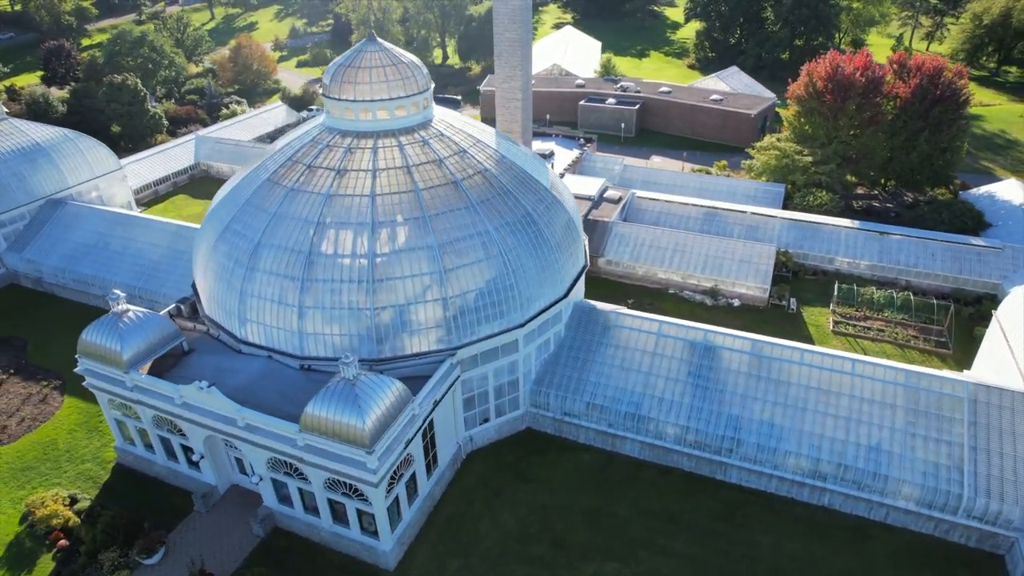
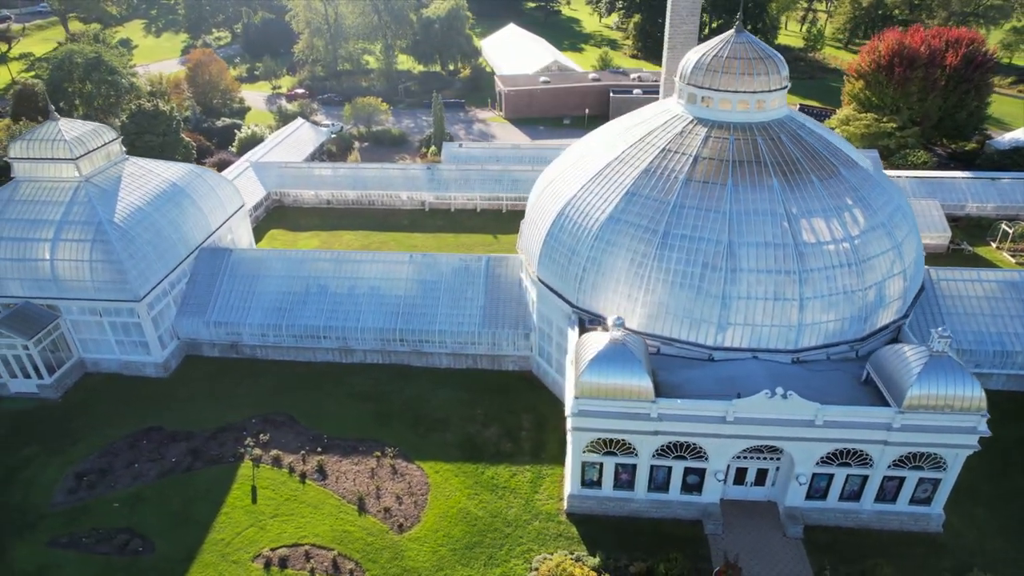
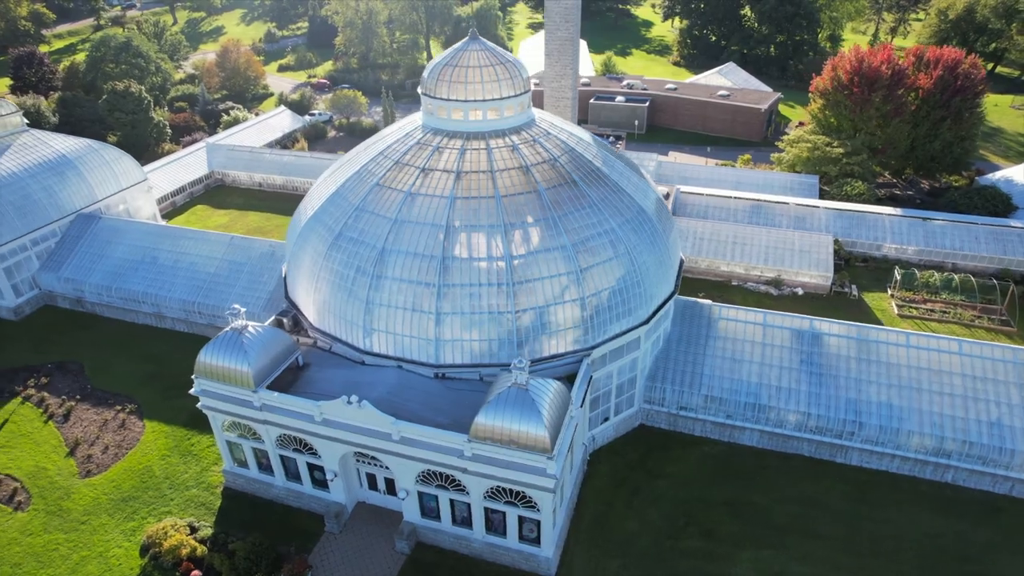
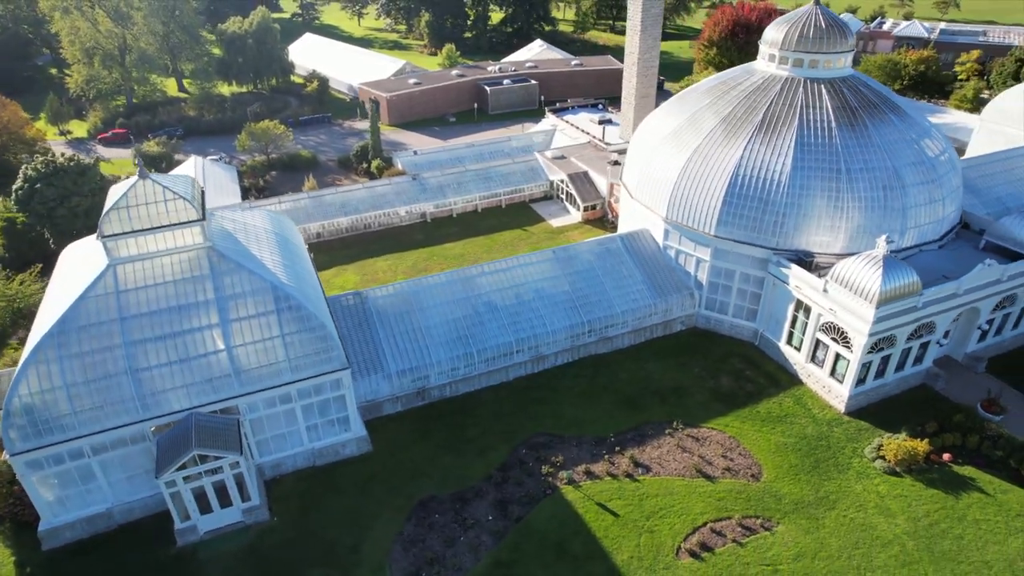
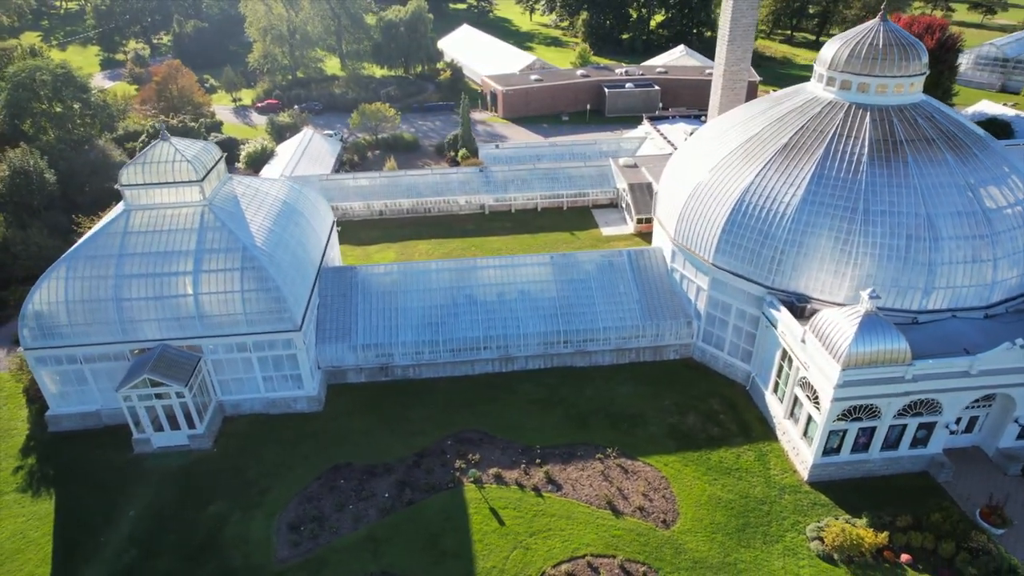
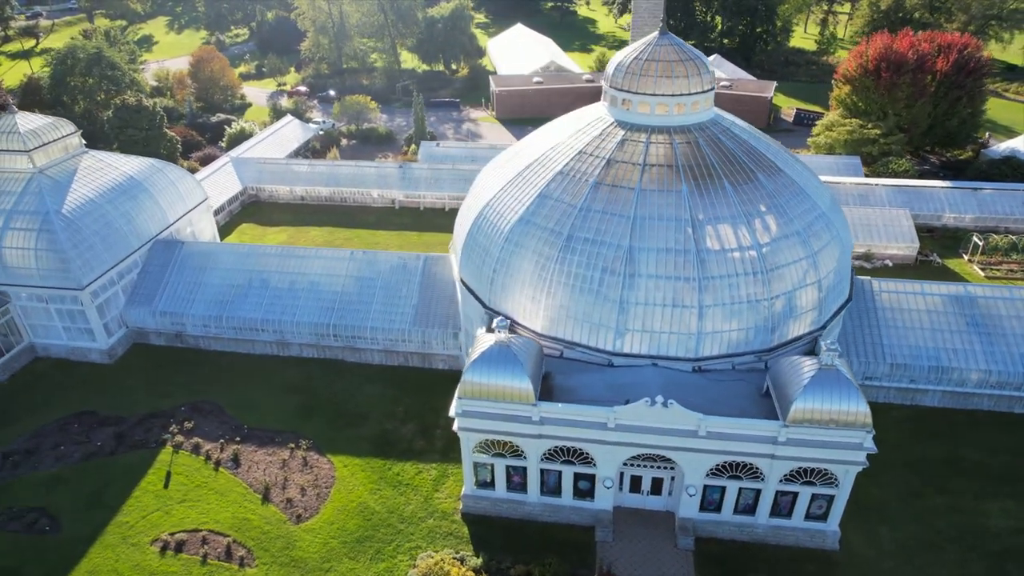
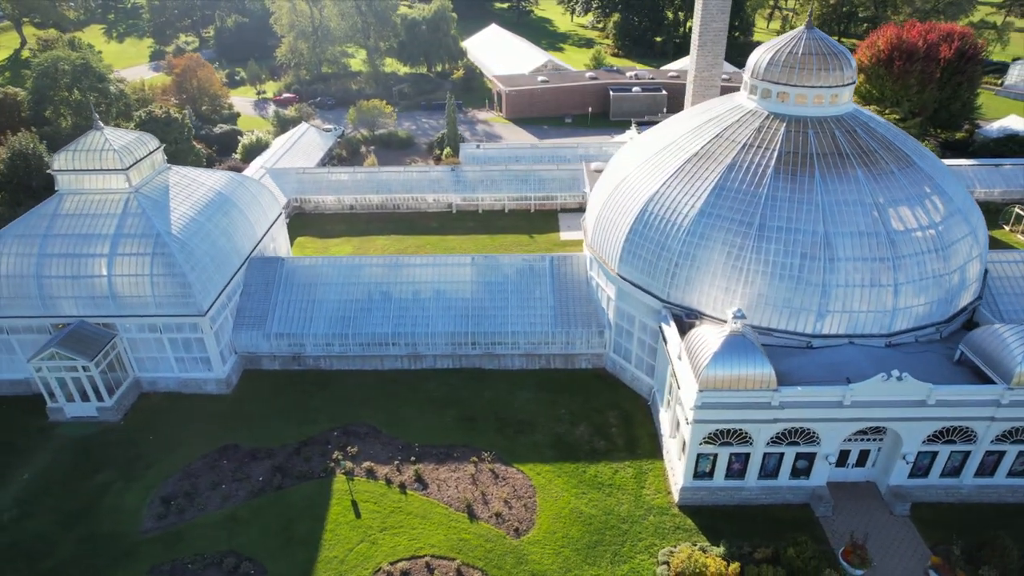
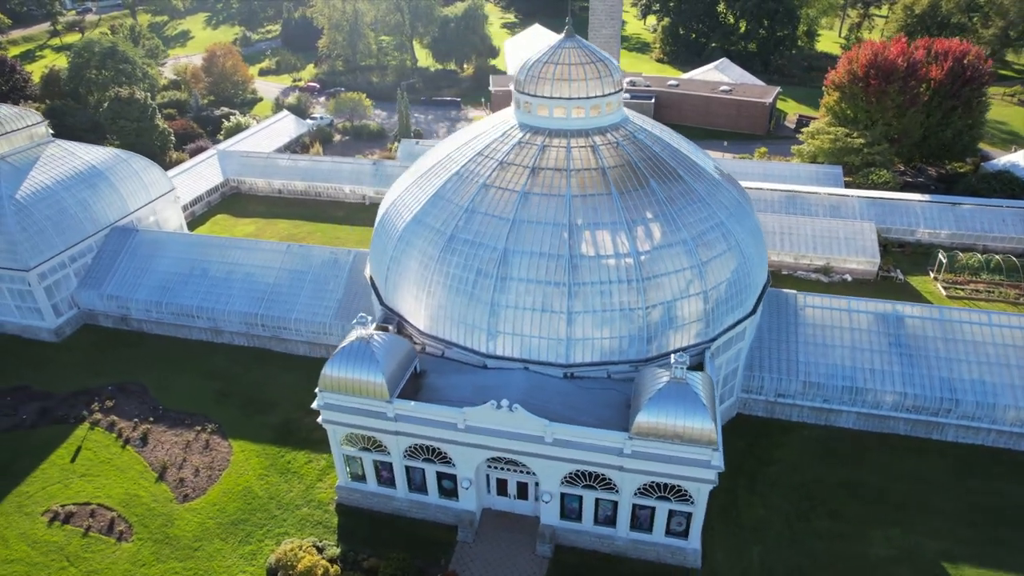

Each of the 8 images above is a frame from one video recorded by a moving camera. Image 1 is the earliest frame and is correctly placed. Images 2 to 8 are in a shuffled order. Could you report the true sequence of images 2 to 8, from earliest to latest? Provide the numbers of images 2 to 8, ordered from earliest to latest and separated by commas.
3, 8, 6, 2, 7, 5, 4
